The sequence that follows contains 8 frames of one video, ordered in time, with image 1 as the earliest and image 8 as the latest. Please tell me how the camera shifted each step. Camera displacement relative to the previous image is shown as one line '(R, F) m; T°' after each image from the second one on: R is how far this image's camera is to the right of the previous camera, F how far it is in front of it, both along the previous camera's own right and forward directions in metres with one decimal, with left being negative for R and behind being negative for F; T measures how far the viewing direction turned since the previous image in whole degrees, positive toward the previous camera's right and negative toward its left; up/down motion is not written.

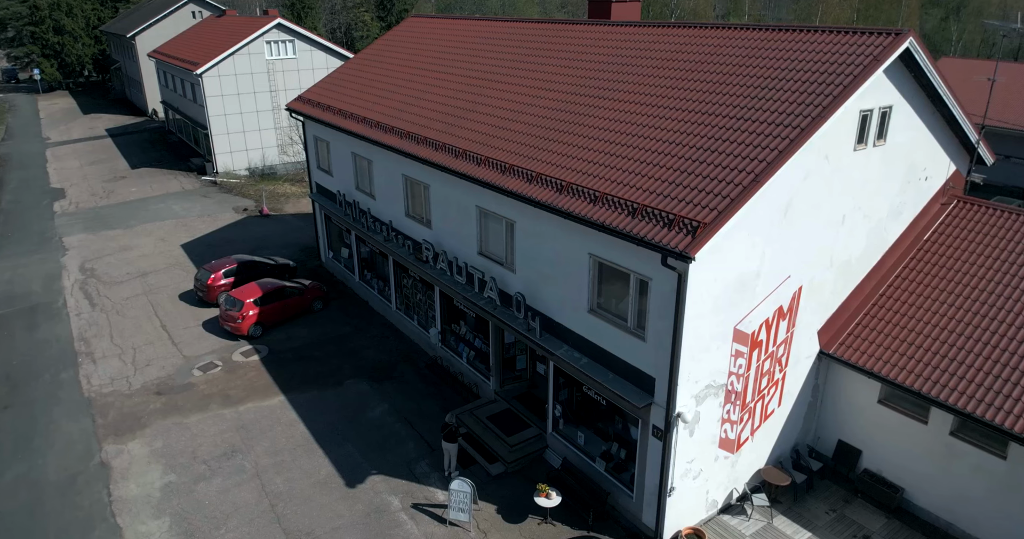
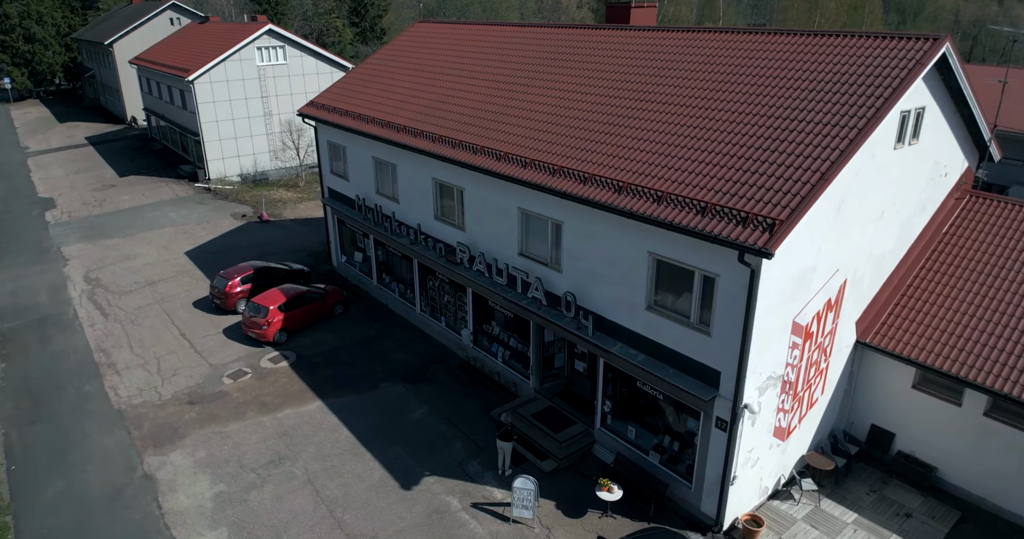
(-2.0, -0.2) m; +3°
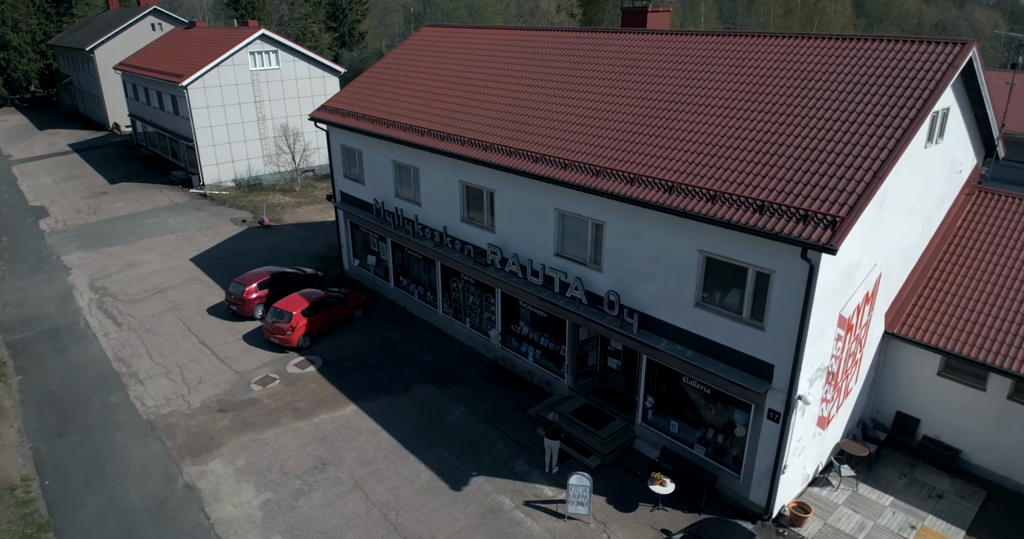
(-1.8, -0.2) m; +3°
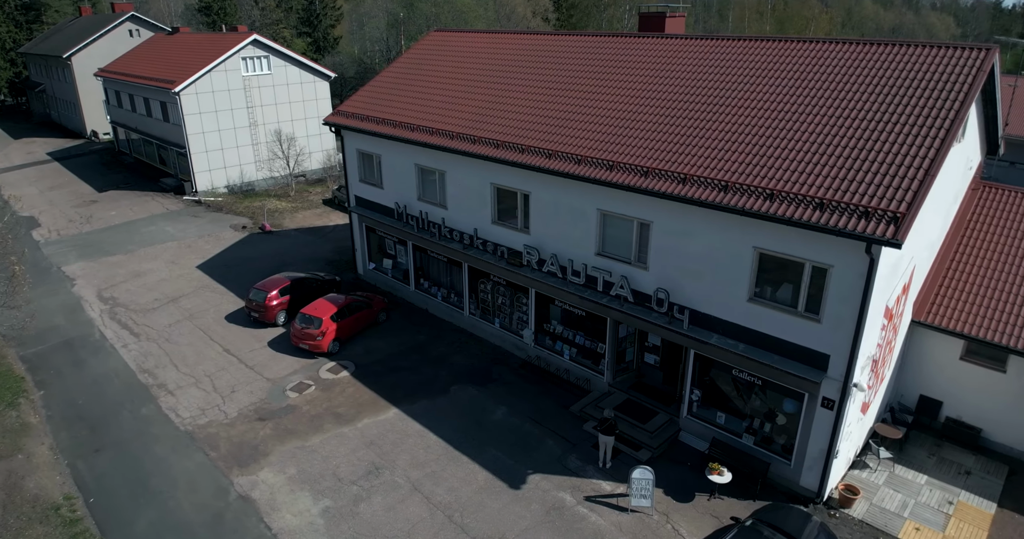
(-2.2, -0.2) m; +4°
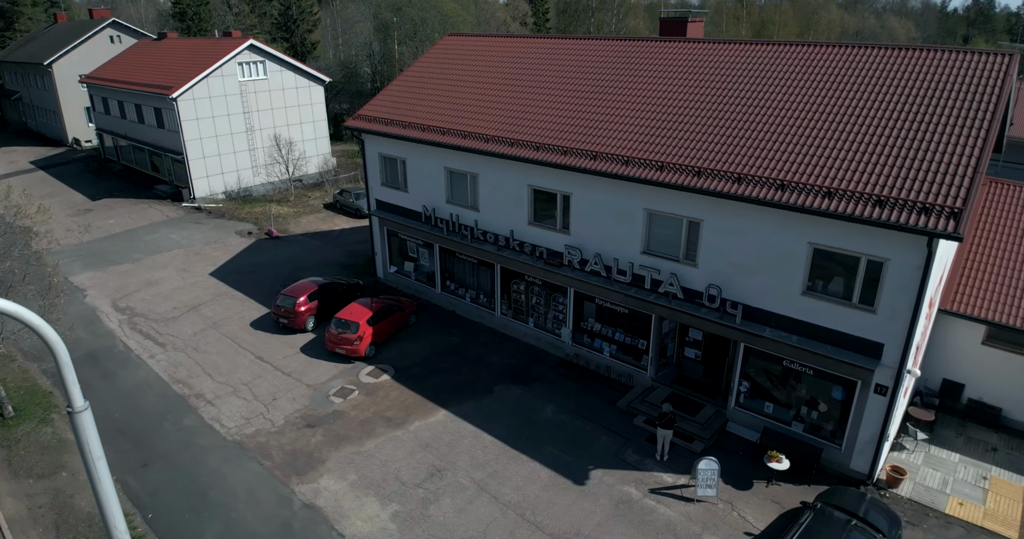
(-2.5, -0.2) m; +4°
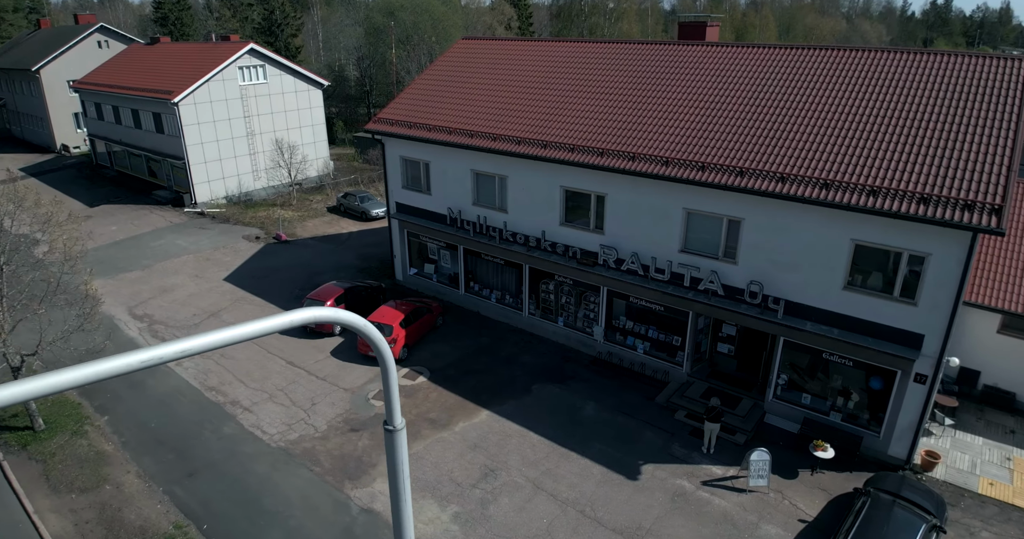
(-2.1, -0.2) m; +3°
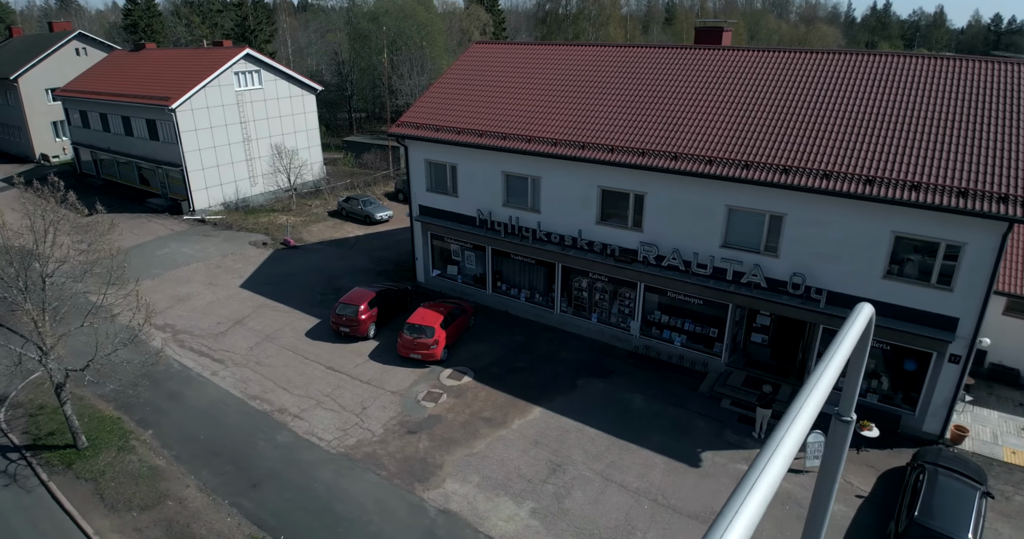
(-3.0, -0.2) m; +5°
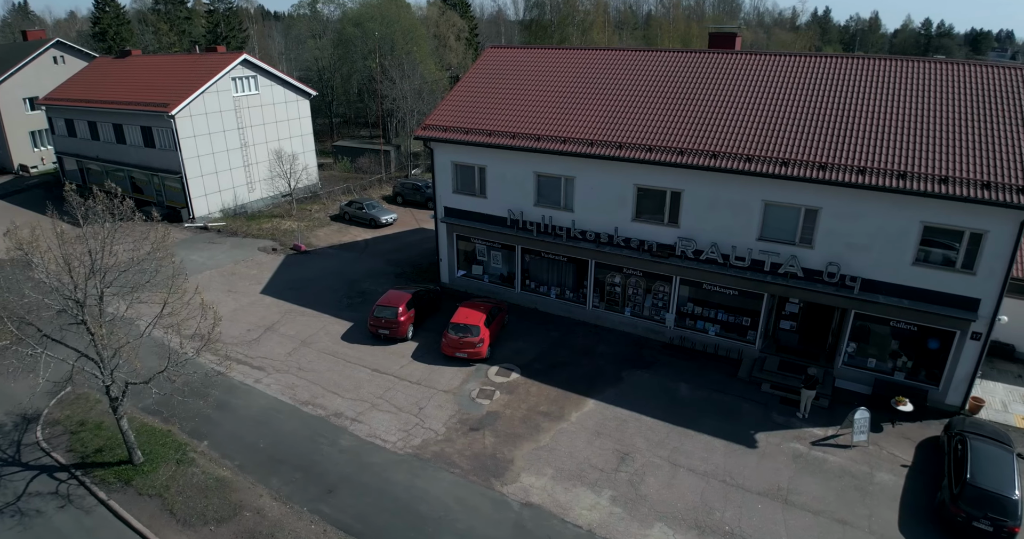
(-3.3, -0.3) m; +5°
